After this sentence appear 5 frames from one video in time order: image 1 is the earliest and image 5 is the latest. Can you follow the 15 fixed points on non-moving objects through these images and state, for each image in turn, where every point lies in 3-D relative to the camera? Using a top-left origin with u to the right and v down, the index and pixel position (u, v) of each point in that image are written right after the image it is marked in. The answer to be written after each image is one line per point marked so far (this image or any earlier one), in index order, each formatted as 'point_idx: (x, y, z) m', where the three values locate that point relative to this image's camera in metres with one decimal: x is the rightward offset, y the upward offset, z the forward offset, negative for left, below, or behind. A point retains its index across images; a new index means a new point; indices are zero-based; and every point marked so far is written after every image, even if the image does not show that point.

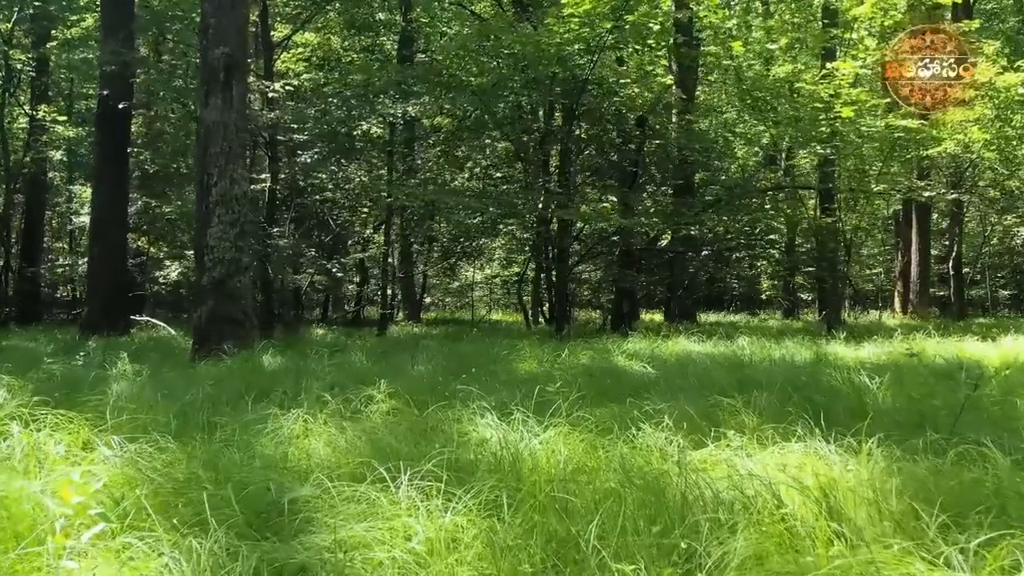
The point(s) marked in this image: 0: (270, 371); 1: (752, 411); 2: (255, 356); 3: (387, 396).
0: (-1.8, -0.6, +5.6) m
1: (+1.2, -0.6, +3.8) m
2: (-2.1, -0.6, +6.2) m
3: (-0.8, -0.7, +4.6) m
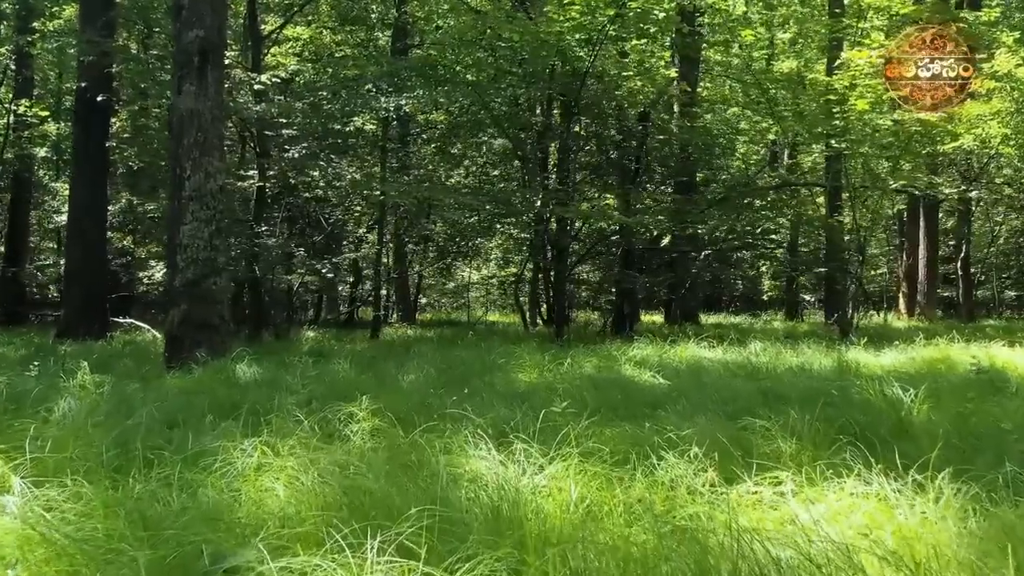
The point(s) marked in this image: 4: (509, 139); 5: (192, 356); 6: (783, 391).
0: (-1.8, -0.6, +5.0) m
1: (+1.2, -0.7, +3.3) m
2: (-2.2, -0.6, +5.7) m
3: (-0.8, -0.7, +4.1) m
4: (0.0, +2.1, +11.1) m
5: (-2.7, -0.6, +6.4) m
6: (+1.7, -0.7, +4.8) m
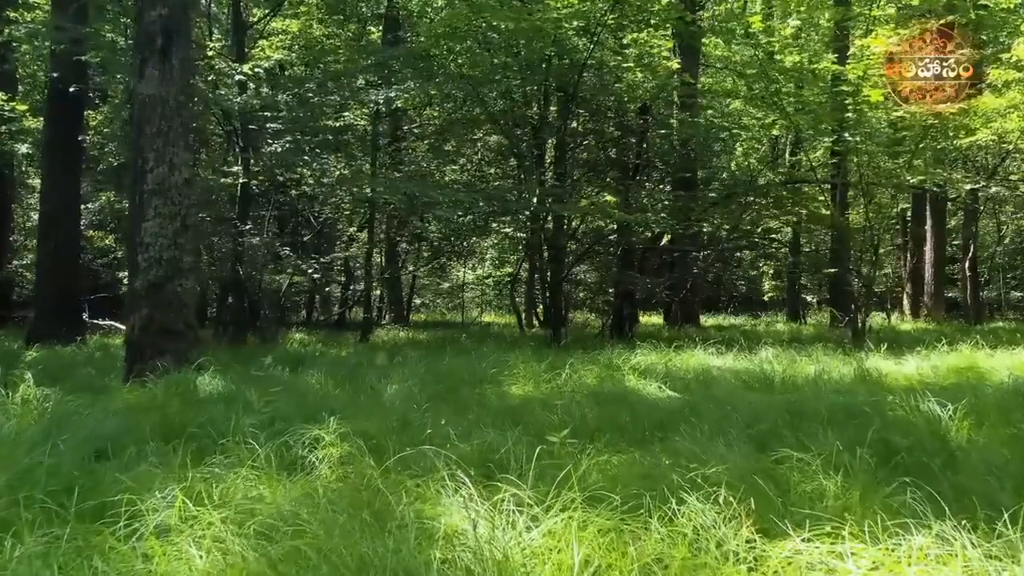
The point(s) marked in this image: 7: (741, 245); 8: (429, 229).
0: (-1.8, -0.7, +4.5) m
1: (+1.2, -0.7, +2.8) m
2: (-2.2, -0.6, +5.1) m
3: (-0.8, -0.7, +3.5) m
4: (-0.1, +2.1, +10.5) m
5: (-2.8, -0.6, +5.9) m
6: (+1.7, -0.7, +4.3) m
7: (+3.3, +0.6, +11.2) m
8: (-1.3, +0.9, +11.5) m
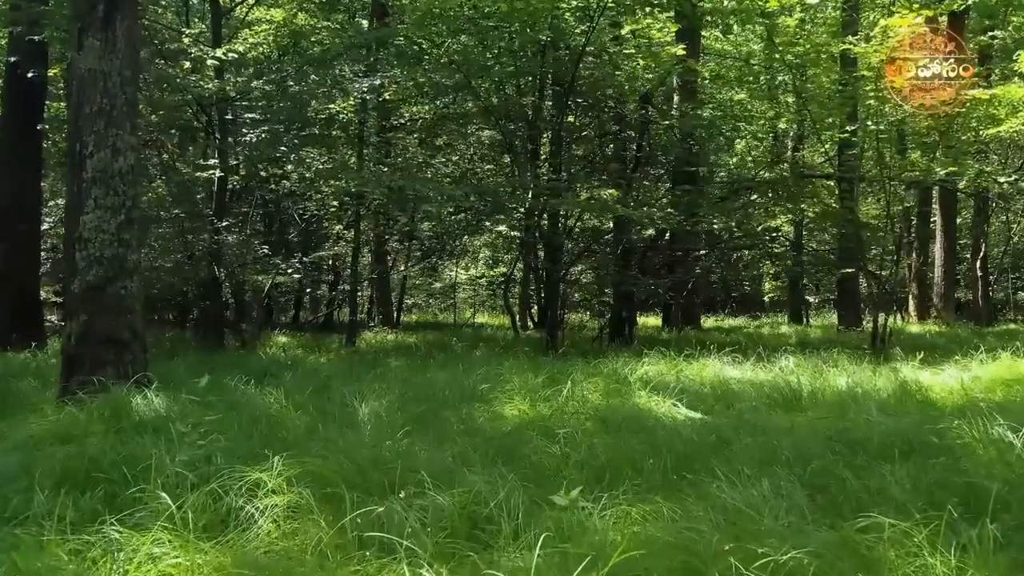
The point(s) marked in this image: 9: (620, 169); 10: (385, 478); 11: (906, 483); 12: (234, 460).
0: (-1.9, -0.7, +3.7) m
1: (+1.2, -0.7, +2.0) m
2: (-2.3, -0.6, +4.4) m
3: (-0.8, -0.7, +2.8) m
4: (-0.2, +2.1, +9.8) m
5: (-2.8, -0.6, +5.1) m
6: (+1.7, -0.7, +3.6) m
7: (+3.2, +0.6, +10.5) m
8: (-1.4, +0.9, +10.7) m
9: (+1.5, +1.6, +10.2) m
10: (-0.5, -0.7, +2.9) m
11: (+1.5, -0.7, +2.8) m
12: (-1.1, -0.7, +3.1) m
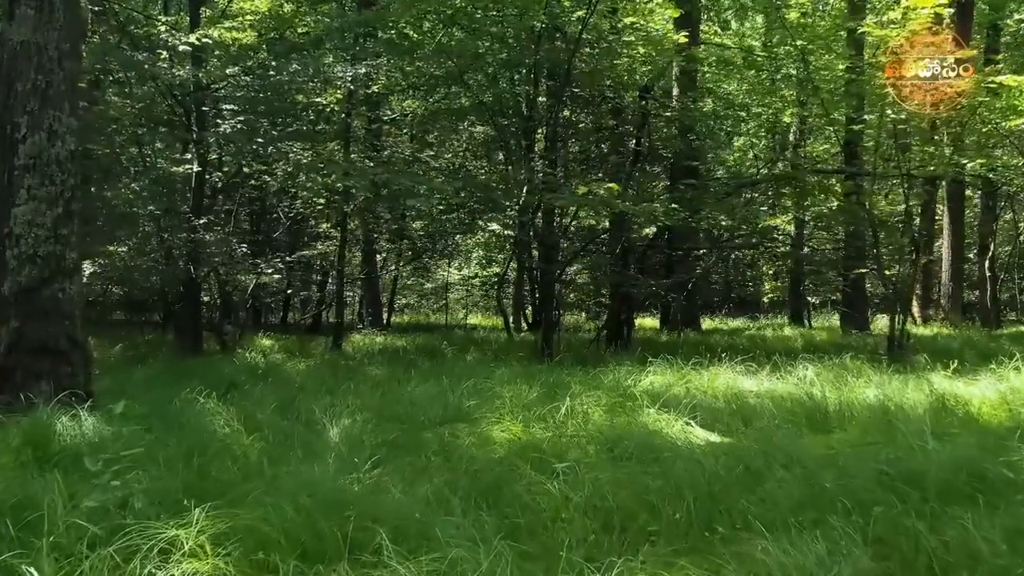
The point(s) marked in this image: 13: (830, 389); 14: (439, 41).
0: (-1.9, -0.7, +3.1) m
1: (+1.1, -0.7, +1.5) m
2: (-2.3, -0.6, +3.8) m
3: (-0.9, -0.8, +2.2) m
4: (-0.3, +2.1, +9.2) m
5: (-2.9, -0.6, +4.5) m
6: (+1.6, -0.7, +3.0) m
7: (+3.1, +0.6, +9.9) m
8: (-1.5, +0.9, +10.1) m
9: (+1.4, +1.6, +9.6) m
10: (-0.5, -0.7, +2.3) m
11: (+1.4, -0.7, +2.2) m
12: (-1.2, -0.7, +2.4) m
13: (+2.3, -0.7, +5.4) m
14: (-0.9, +3.0, +8.9) m
